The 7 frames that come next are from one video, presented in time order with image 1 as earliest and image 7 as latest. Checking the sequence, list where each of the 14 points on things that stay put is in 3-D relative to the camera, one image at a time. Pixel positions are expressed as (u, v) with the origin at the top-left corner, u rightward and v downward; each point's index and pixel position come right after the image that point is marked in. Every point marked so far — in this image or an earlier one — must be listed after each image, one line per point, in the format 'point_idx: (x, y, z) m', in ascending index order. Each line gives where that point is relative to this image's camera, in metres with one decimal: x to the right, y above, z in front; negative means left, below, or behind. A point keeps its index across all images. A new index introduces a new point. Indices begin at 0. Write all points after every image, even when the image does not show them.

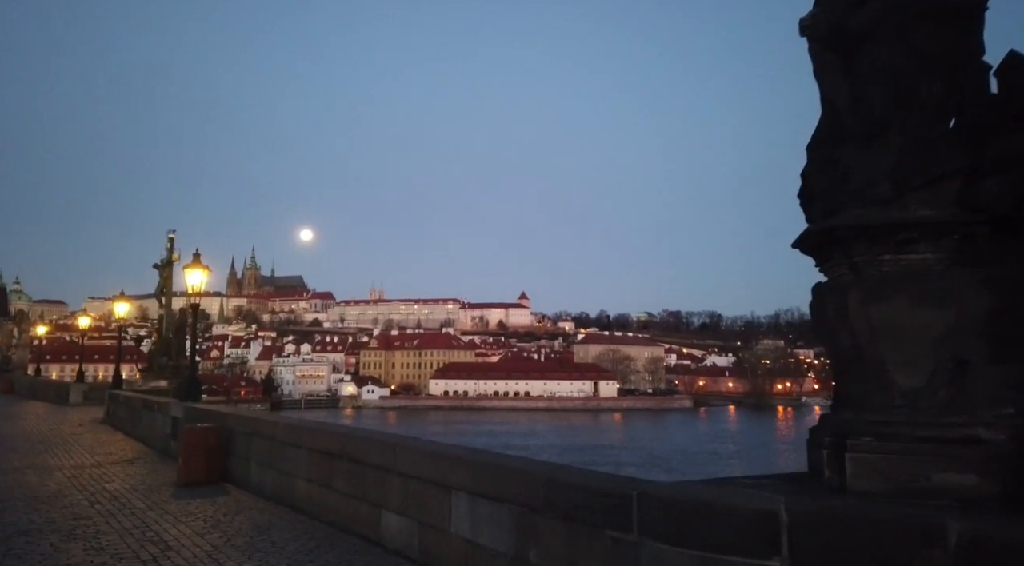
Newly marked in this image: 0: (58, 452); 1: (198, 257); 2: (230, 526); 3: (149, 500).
0: (-6.1, -2.3, +10.8) m
1: (-4.2, +0.4, +10.6) m
2: (-1.9, -1.6, +5.4) m
3: (-3.0, -1.8, +6.6) m
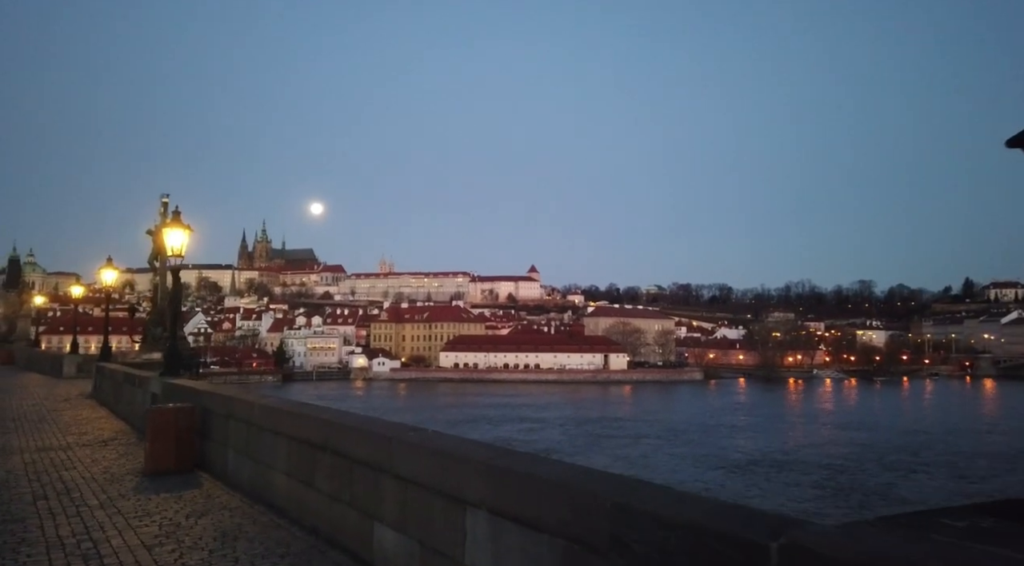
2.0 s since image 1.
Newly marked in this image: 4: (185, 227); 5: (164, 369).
0: (-5.9, -1.8, +9.8) m
1: (-4.0, +0.8, +9.5) m
2: (-1.7, -1.4, +4.4) m
3: (-2.8, -1.5, +5.6) m
4: (-3.8, +0.7, +9.3) m
5: (-4.5, -1.1, +10.1) m
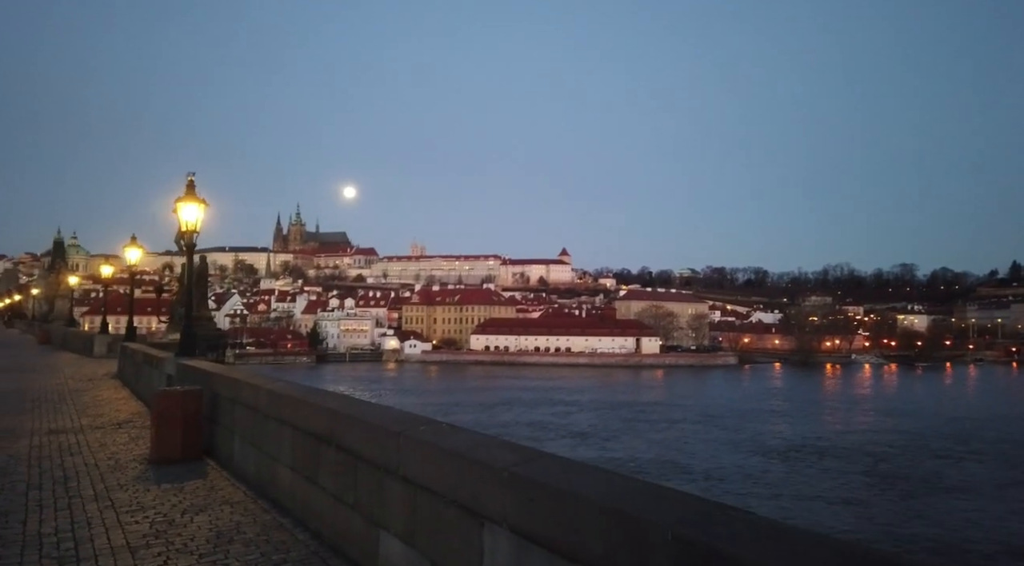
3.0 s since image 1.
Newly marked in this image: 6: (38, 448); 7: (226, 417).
0: (-5.6, -1.6, +9.5) m
1: (-3.6, +1.1, +9.1) m
2: (-1.6, -1.2, +3.9) m
3: (-2.6, -1.3, +5.2) m
4: (-3.5, +0.9, +8.9) m
5: (-4.1, -0.8, +9.8) m
6: (-4.1, -1.4, +6.9) m
7: (-2.0, -1.0, +5.7) m
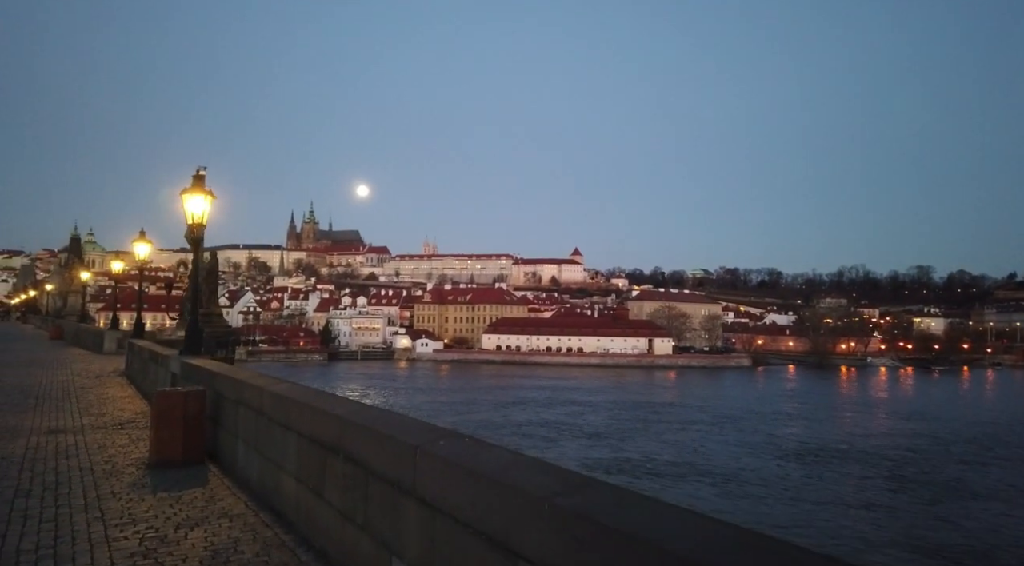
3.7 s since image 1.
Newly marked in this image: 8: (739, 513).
0: (-5.4, -1.5, +9.2) m
1: (-3.4, +1.1, +8.7) m
2: (-1.5, -1.2, +3.6) m
3: (-2.5, -1.3, +4.9) m
4: (-3.3, +1.0, +8.6) m
5: (-3.9, -0.8, +9.4) m
6: (-3.9, -1.4, +6.6) m
7: (-1.9, -0.9, +5.4) m
8: (+5.1, -5.2, +18.1) m
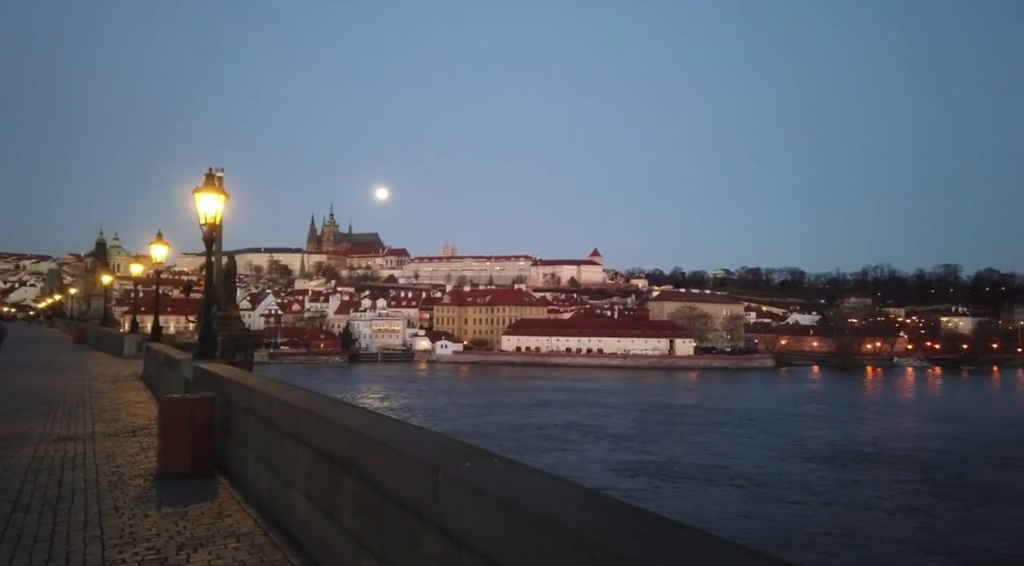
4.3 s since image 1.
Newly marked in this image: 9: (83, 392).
0: (-5.1, -1.5, +9.0) m
1: (-3.2, +1.1, +8.5) m
2: (-1.3, -1.2, +3.2) m
3: (-2.3, -1.3, +4.6) m
4: (-3.0, +1.0, +8.3) m
5: (-3.6, -0.8, +9.2) m
6: (-3.7, -1.4, +6.3) m
7: (-1.7, -0.9, +5.1) m
8: (+5.6, -5.2, +17.6) m
9: (-6.5, -1.7, +12.2) m
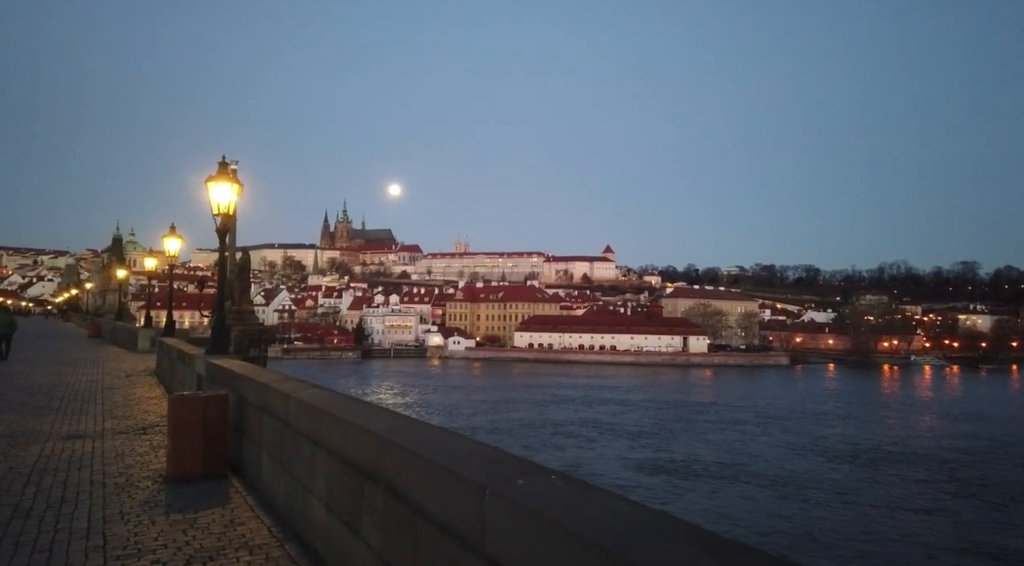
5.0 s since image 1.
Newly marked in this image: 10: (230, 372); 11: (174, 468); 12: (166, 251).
0: (-4.8, -1.4, +8.8) m
1: (-2.9, +1.2, +8.2) m
2: (-1.2, -1.1, +2.9) m
3: (-2.2, -1.2, +4.3) m
4: (-2.8, +1.0, +8.0) m
5: (-3.4, -0.7, +8.9) m
6: (-3.5, -1.3, +6.1) m
7: (-1.5, -0.9, +4.8) m
8: (+6.0, -5.1, +17.2) m
9: (-6.3, -1.6, +12.0) m
10: (-2.1, -0.7, +5.9) m
11: (-2.1, -1.2, +5.1) m
12: (-7.1, +0.7, +16.4) m
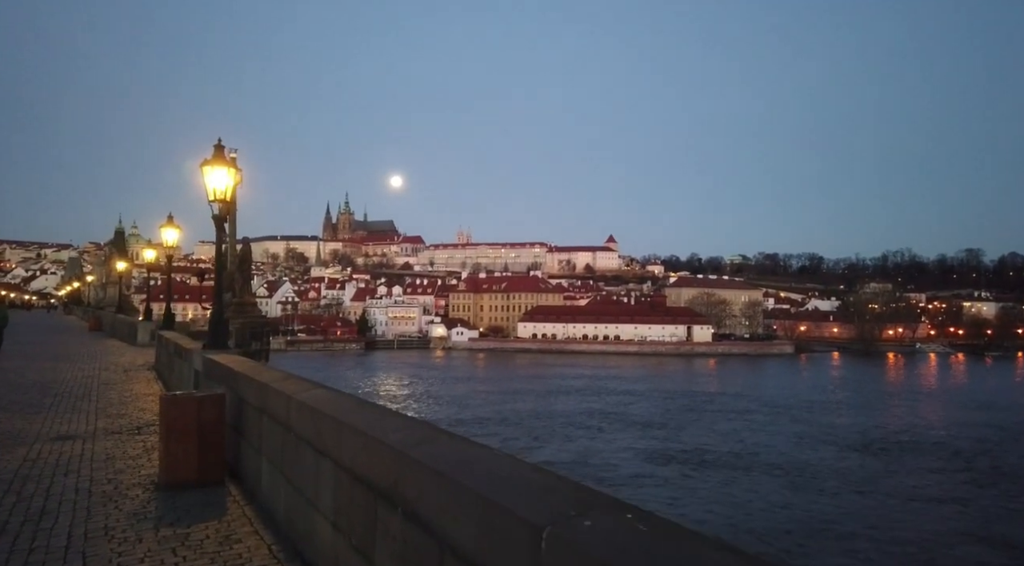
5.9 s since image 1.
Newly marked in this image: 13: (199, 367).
0: (-4.7, -1.4, +8.4) m
1: (-2.8, +1.3, +7.7) m
2: (-1.1, -1.1, +2.5) m
3: (-2.0, -1.2, +3.9) m
4: (-2.7, +1.1, +7.6) m
5: (-3.2, -0.6, +8.5) m
6: (-3.4, -1.3, +5.7) m
7: (-1.4, -0.8, +4.4) m
8: (+6.2, -4.9, +16.8) m
9: (-6.1, -1.4, +11.6) m
10: (-1.9, -0.6, +5.4) m
11: (-2.0, -1.1, +4.7) m
12: (-7.0, +0.8, +16.0) m
13: (-2.7, -0.7, +6.8) m
